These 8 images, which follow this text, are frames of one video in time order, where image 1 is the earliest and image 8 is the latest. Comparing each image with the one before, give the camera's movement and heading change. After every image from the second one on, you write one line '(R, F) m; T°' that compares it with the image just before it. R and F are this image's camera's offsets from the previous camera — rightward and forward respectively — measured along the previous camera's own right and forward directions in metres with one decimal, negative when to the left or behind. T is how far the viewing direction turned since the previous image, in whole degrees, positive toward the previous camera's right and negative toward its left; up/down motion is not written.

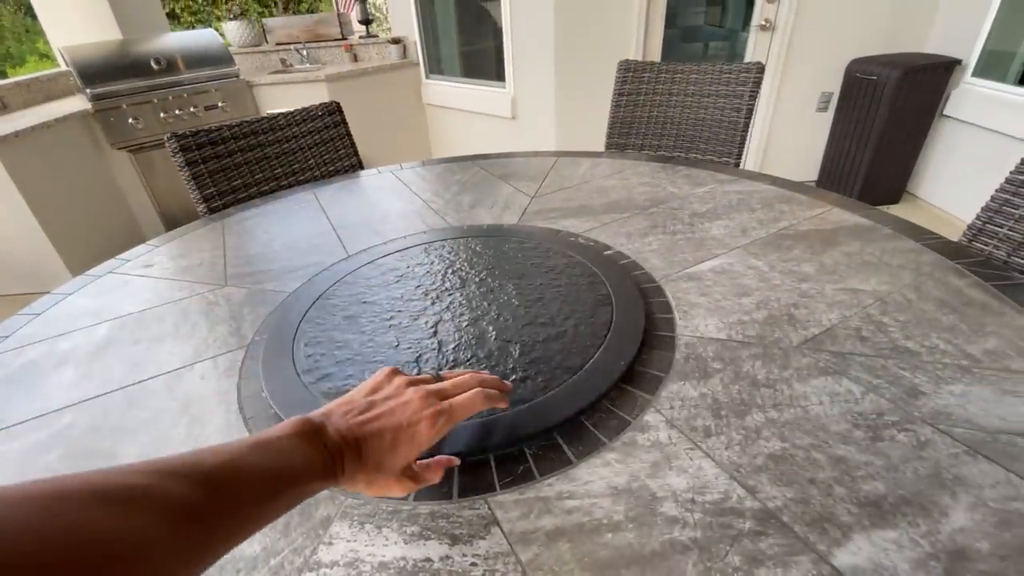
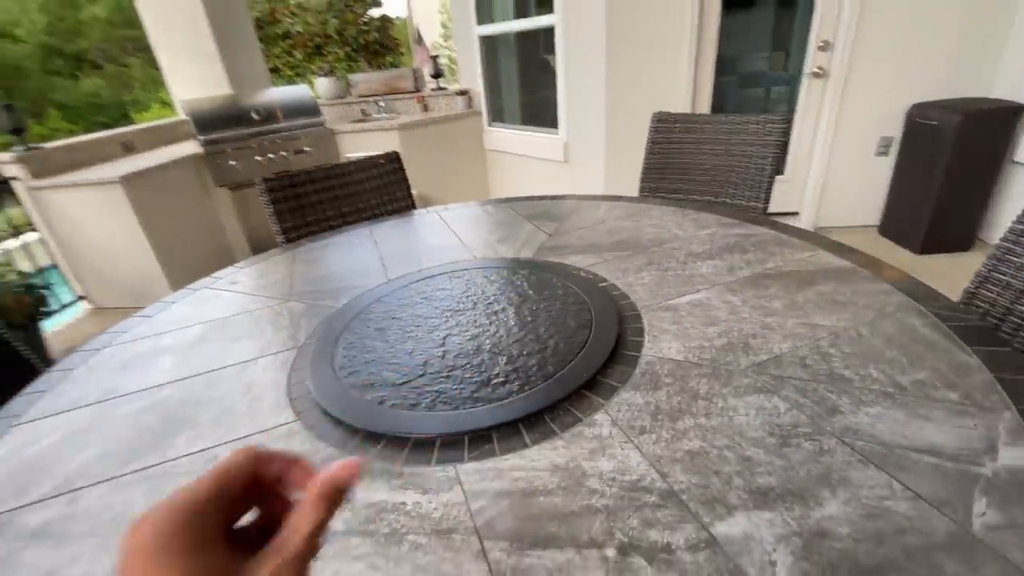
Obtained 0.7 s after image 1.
(+0.1, -0.1) m; -7°
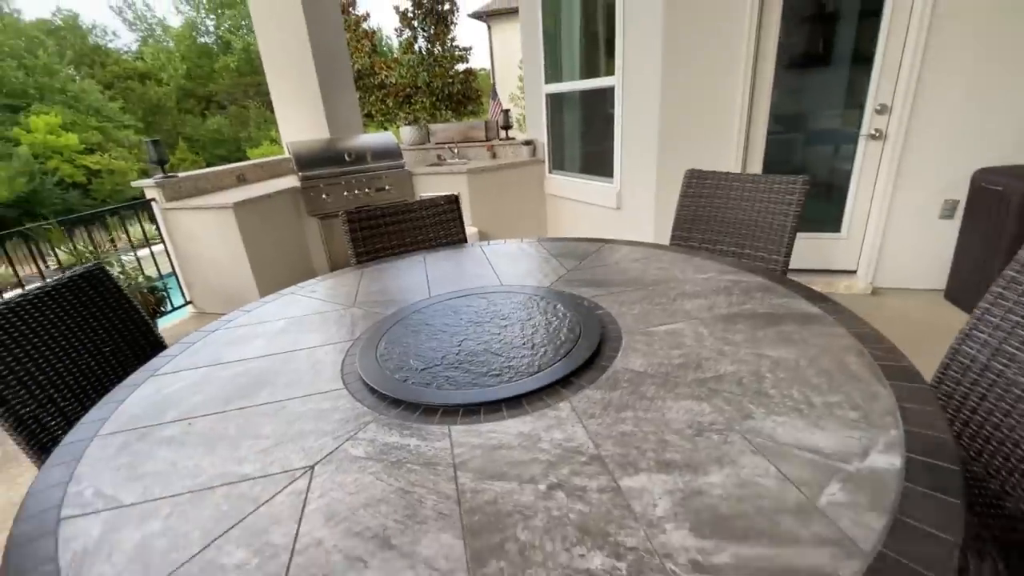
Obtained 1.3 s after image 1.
(+0.1, -0.2) m; -8°
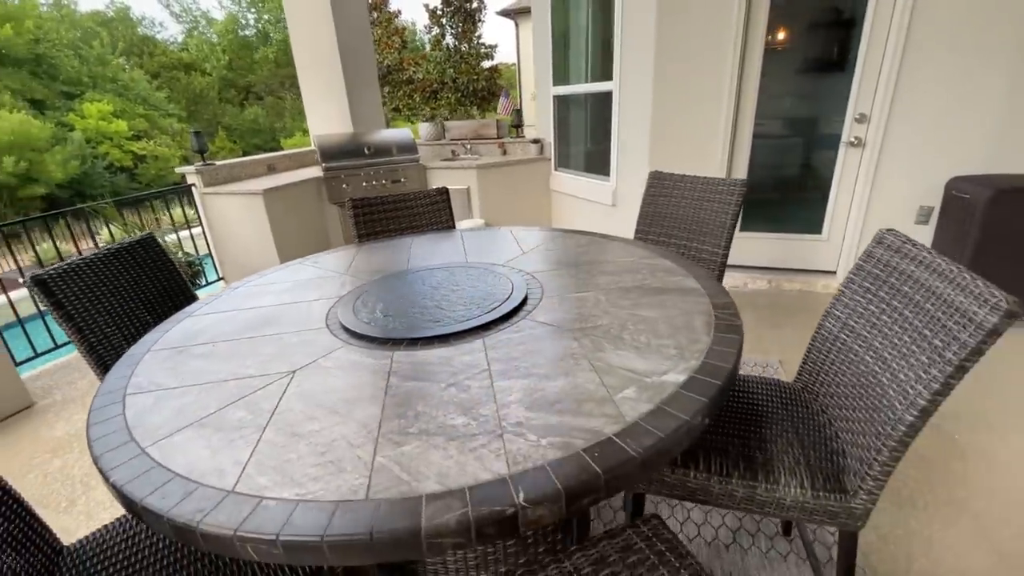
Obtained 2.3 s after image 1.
(+0.2, -0.3) m; -3°
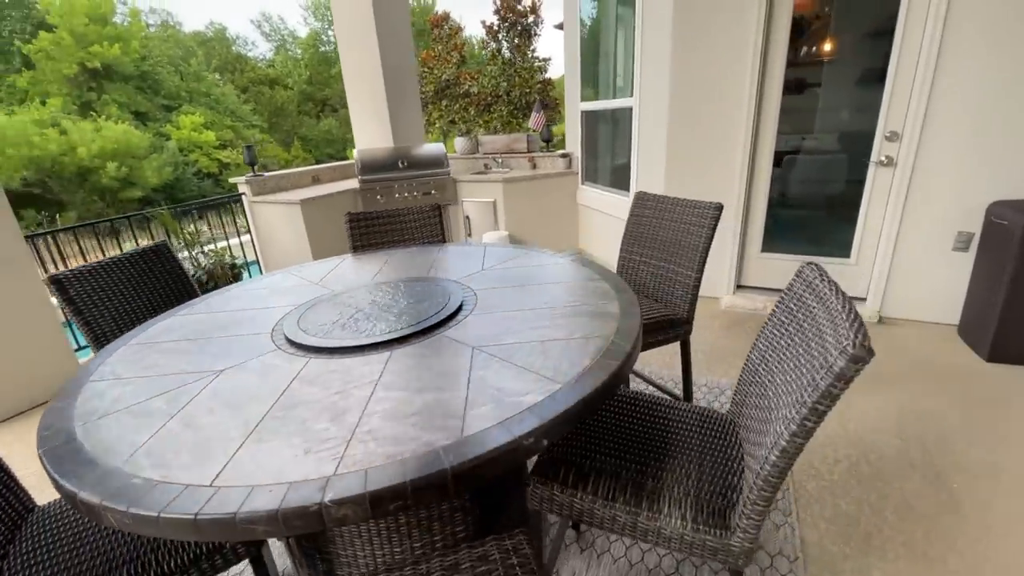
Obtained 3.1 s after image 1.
(+0.3, 0.0) m; -7°
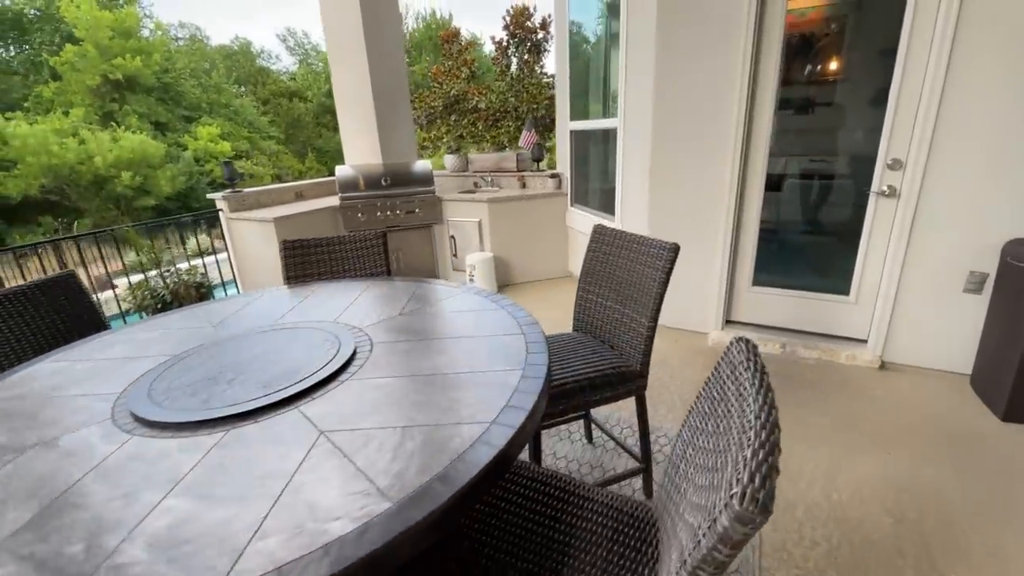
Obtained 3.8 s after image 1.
(+0.3, +0.2) m; -2°
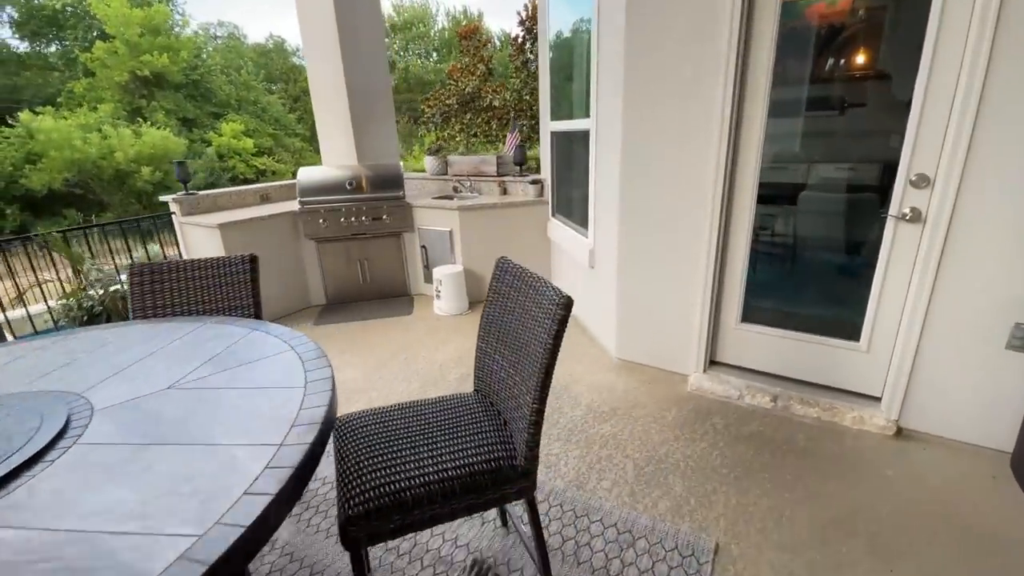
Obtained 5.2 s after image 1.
(+0.4, +0.4) m; -4°
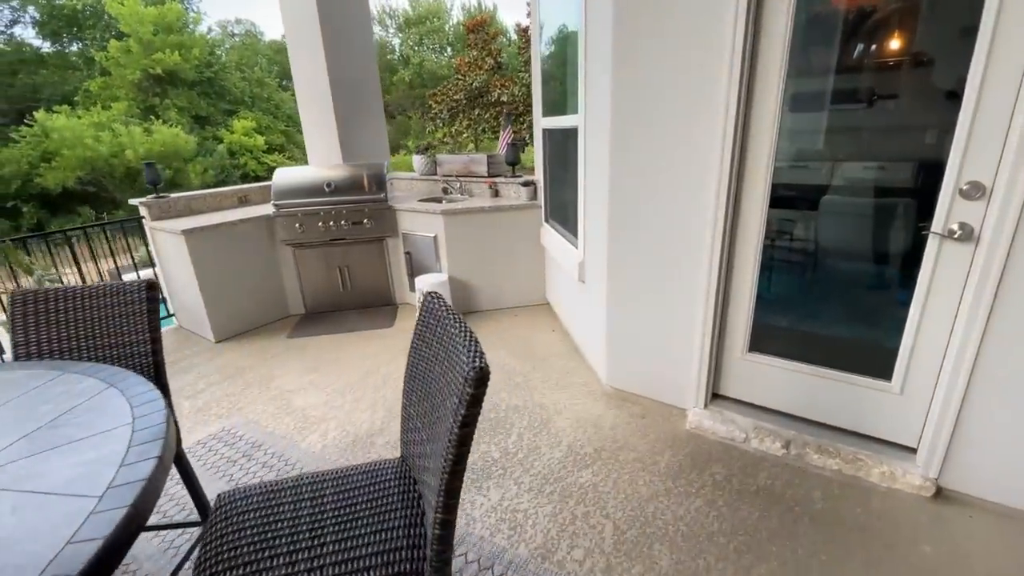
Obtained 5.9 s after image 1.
(+0.2, +0.3) m; -2°
